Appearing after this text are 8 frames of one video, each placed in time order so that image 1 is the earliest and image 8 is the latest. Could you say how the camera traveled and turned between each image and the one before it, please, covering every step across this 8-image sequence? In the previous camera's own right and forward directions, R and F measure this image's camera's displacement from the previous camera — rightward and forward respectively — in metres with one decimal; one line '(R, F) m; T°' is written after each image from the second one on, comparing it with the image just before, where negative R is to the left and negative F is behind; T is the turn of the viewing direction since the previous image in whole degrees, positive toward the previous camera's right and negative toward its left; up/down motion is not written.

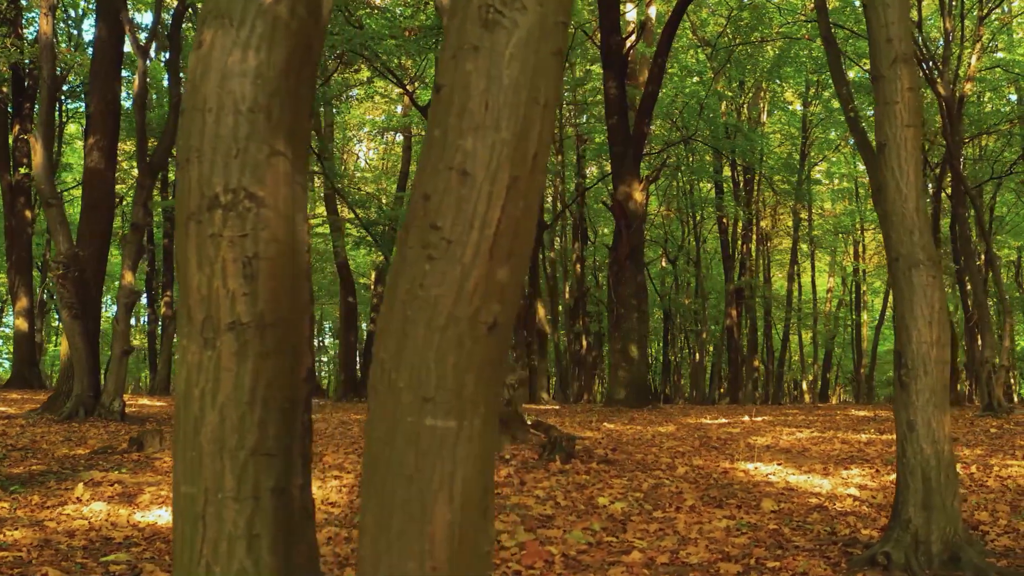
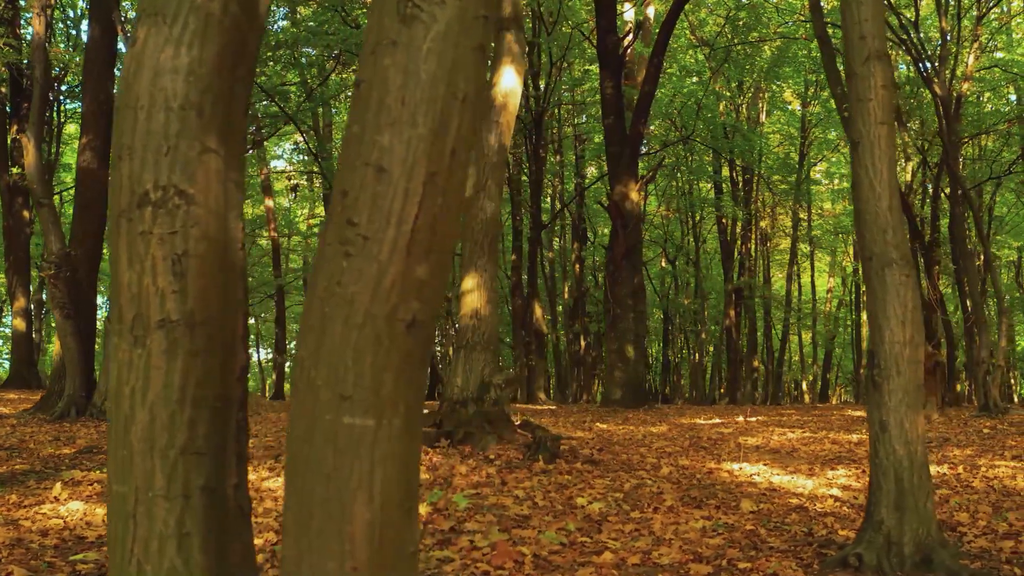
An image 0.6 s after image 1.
(+0.2, 0.0) m; 0°
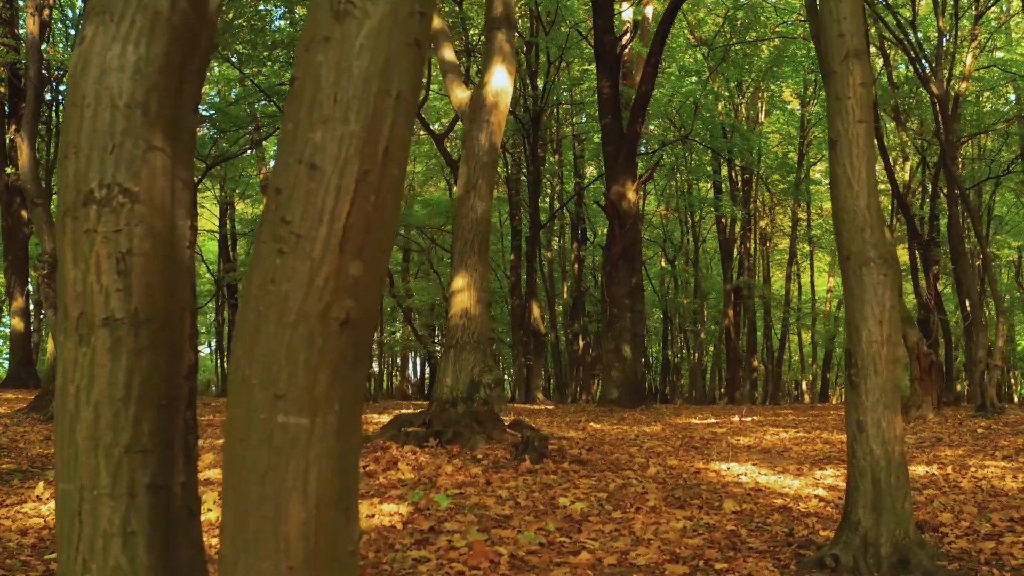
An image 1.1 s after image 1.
(+0.1, 0.0) m; 0°
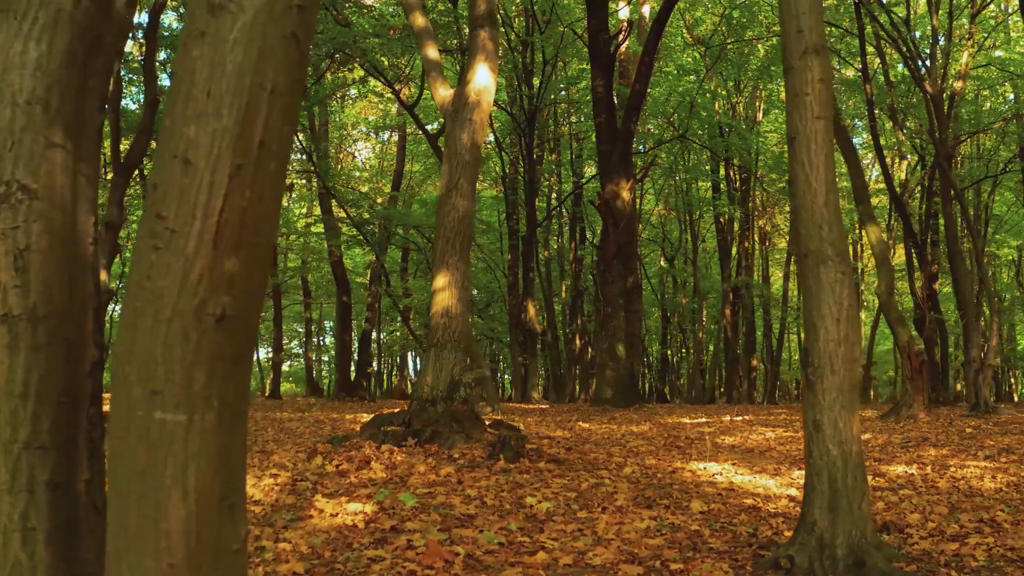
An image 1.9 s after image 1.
(+0.3, 0.0) m; 0°
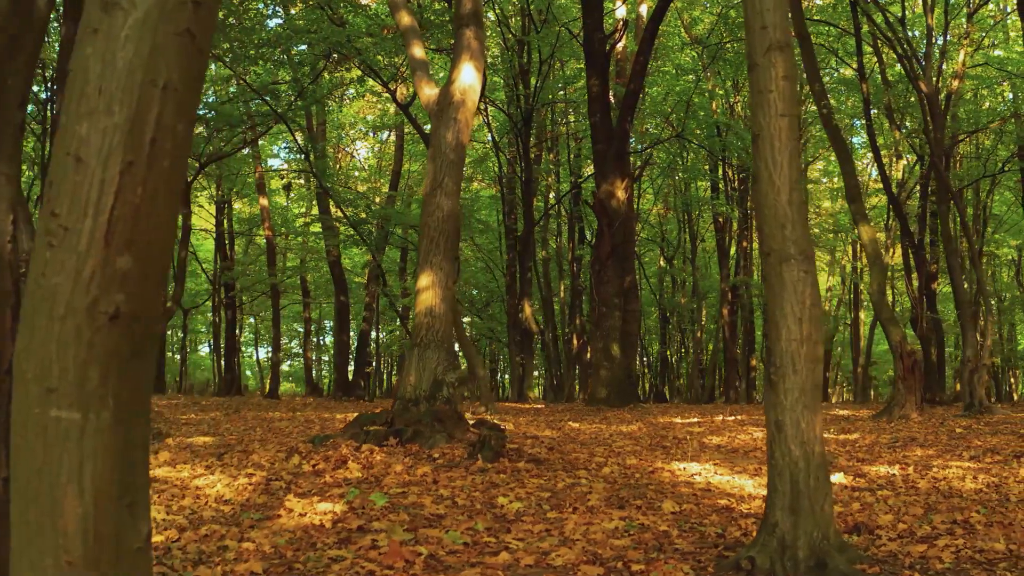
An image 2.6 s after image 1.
(+0.2, 0.0) m; 0°
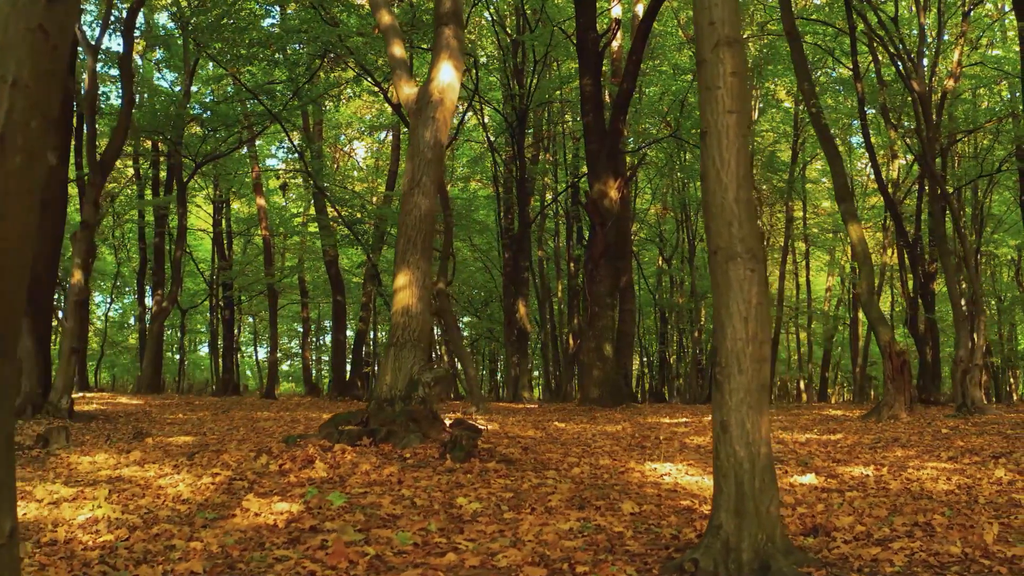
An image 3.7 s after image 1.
(+0.3, 0.0) m; 0°
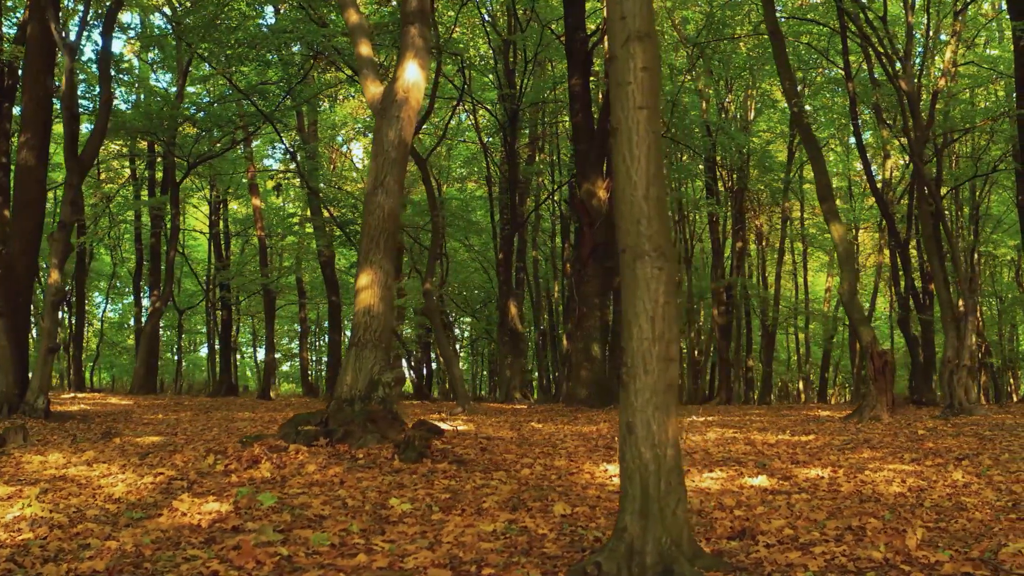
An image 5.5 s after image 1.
(+0.5, 0.0) m; -1°
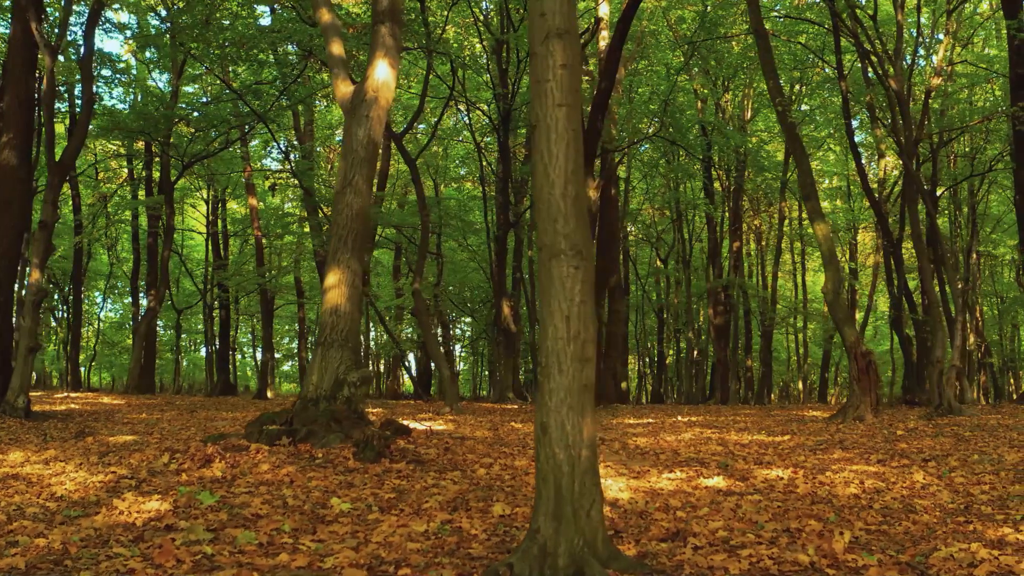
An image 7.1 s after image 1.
(+0.4, 0.0) m; -1°
